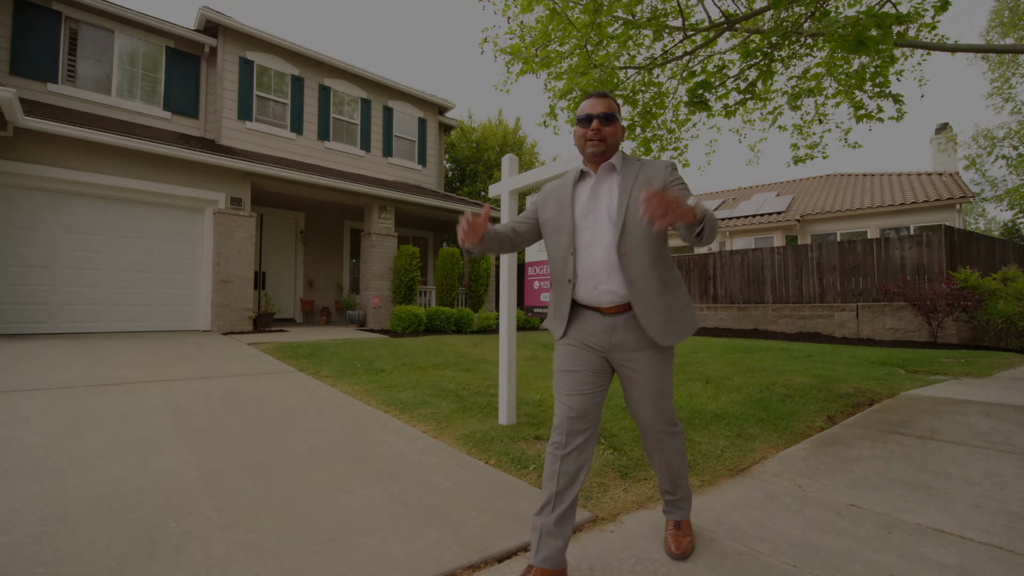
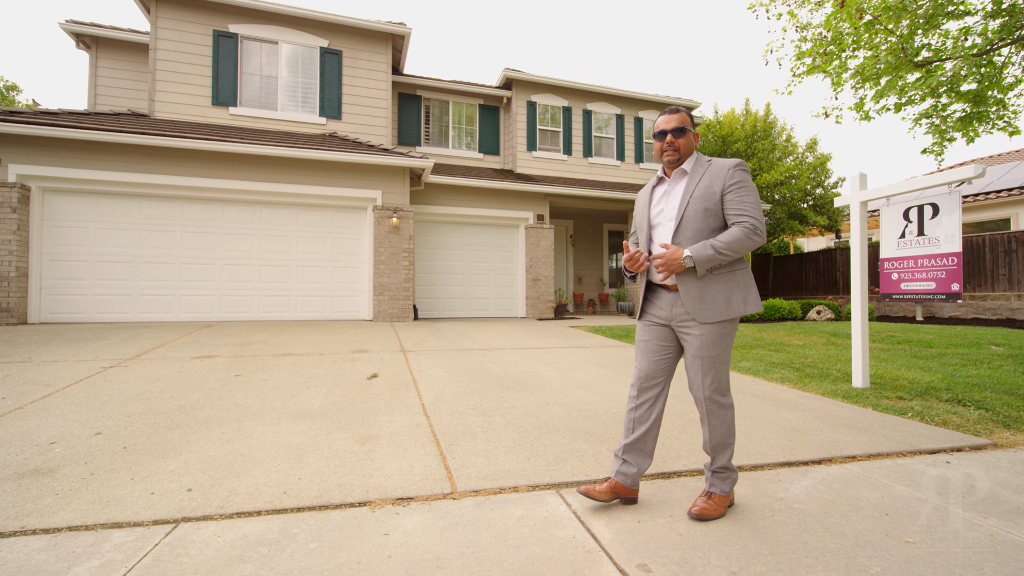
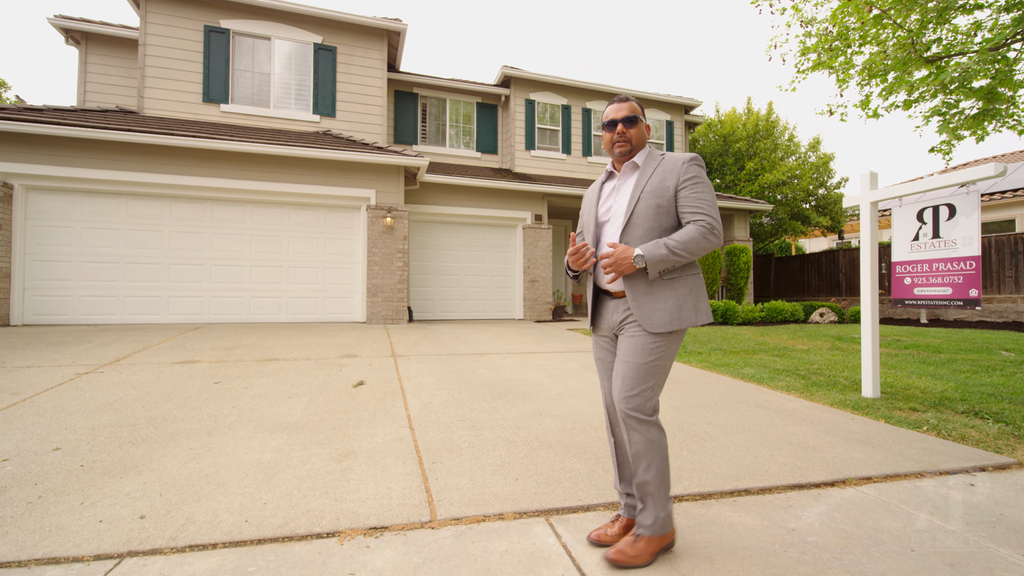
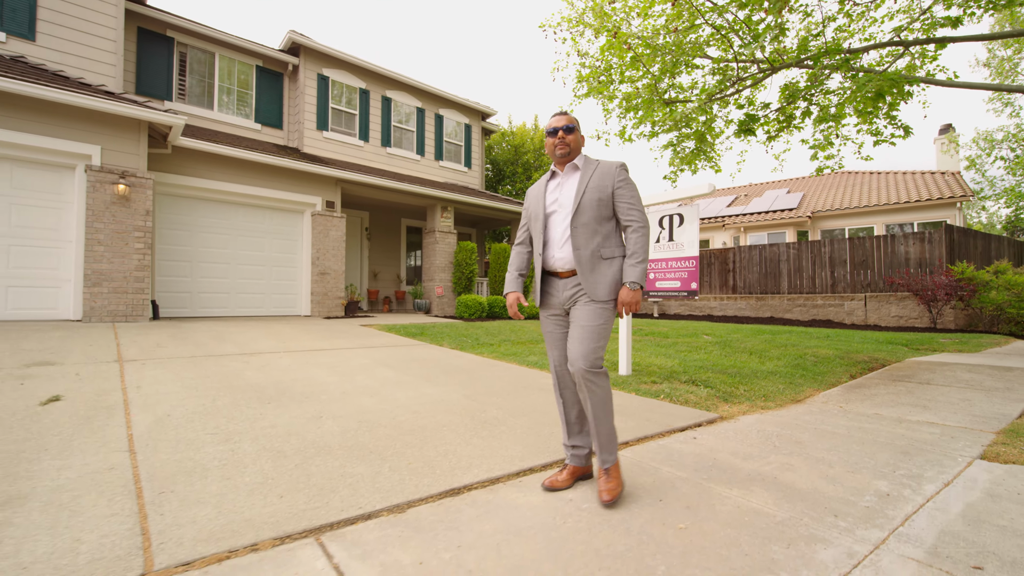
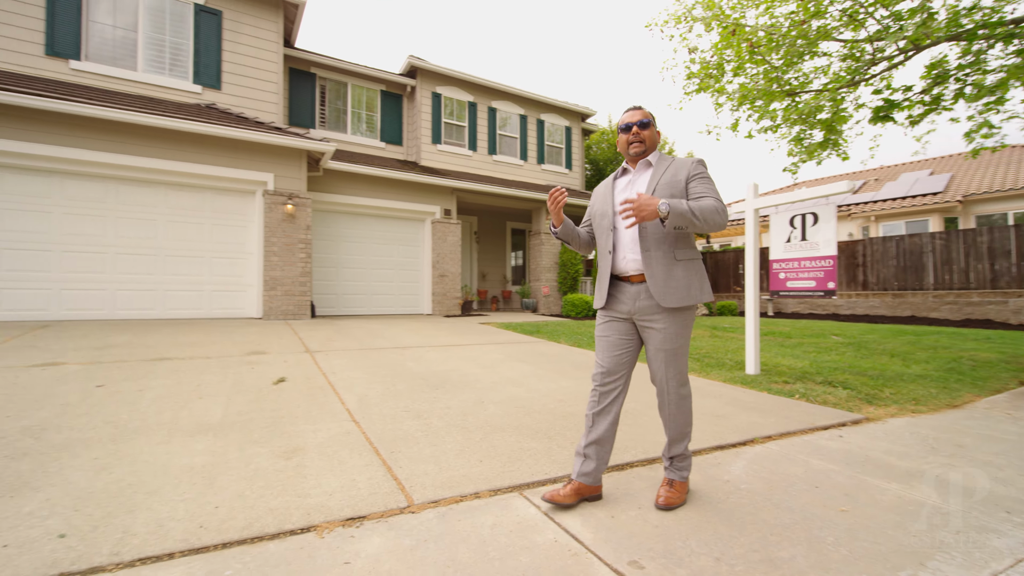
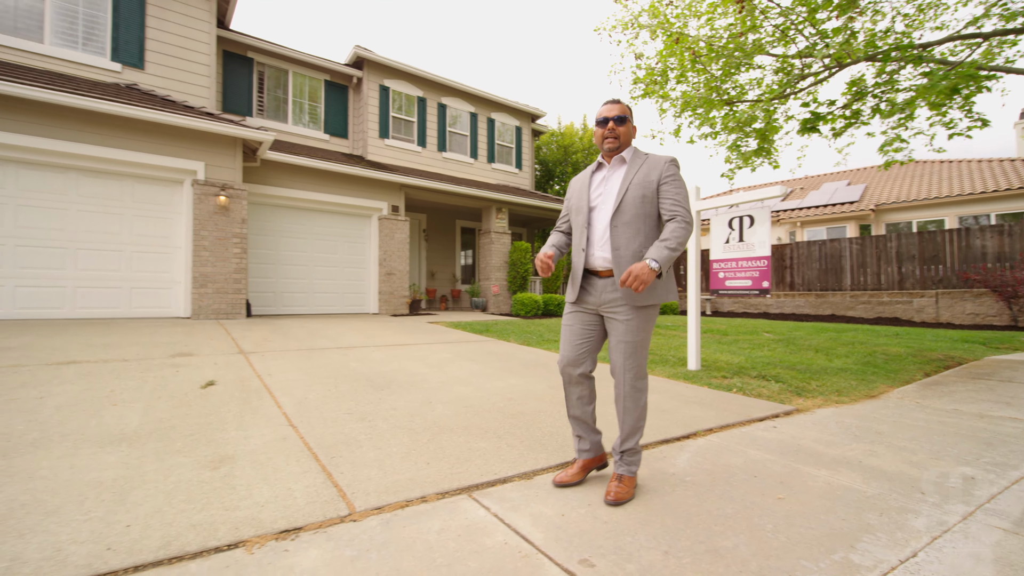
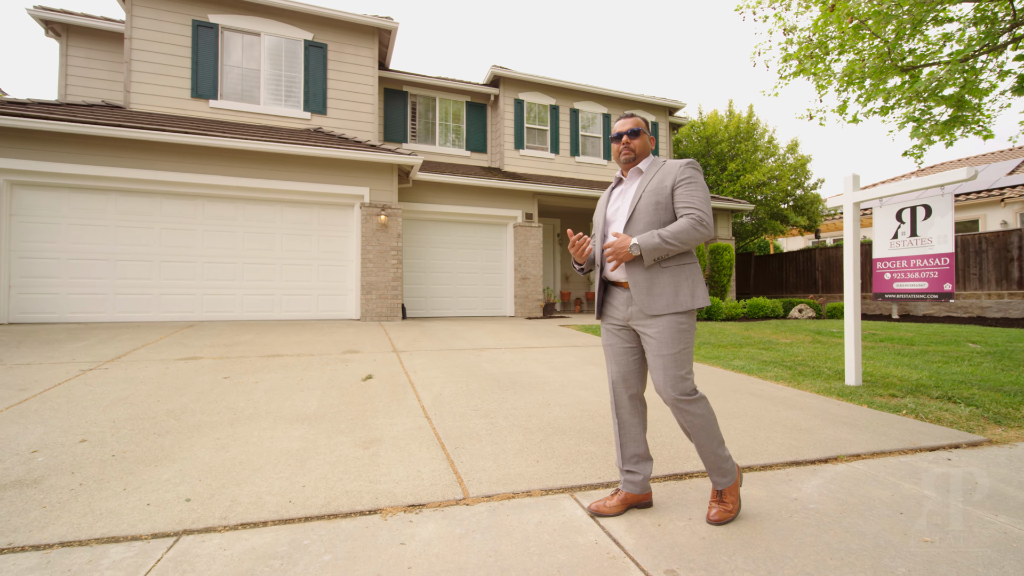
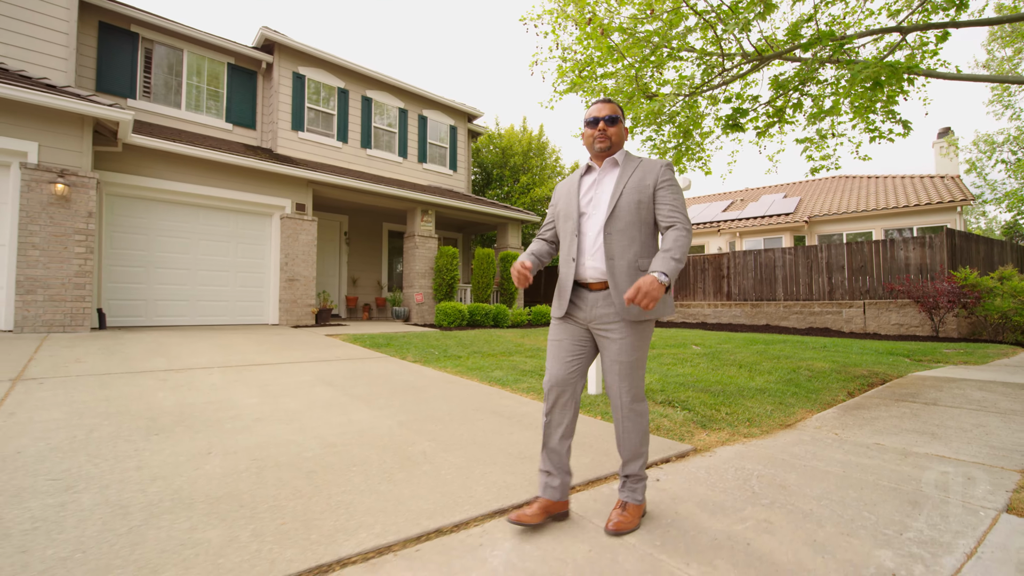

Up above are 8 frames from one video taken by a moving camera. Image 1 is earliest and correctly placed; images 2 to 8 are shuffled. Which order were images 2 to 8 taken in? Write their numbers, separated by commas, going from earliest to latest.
8, 4, 6, 5, 7, 2, 3
